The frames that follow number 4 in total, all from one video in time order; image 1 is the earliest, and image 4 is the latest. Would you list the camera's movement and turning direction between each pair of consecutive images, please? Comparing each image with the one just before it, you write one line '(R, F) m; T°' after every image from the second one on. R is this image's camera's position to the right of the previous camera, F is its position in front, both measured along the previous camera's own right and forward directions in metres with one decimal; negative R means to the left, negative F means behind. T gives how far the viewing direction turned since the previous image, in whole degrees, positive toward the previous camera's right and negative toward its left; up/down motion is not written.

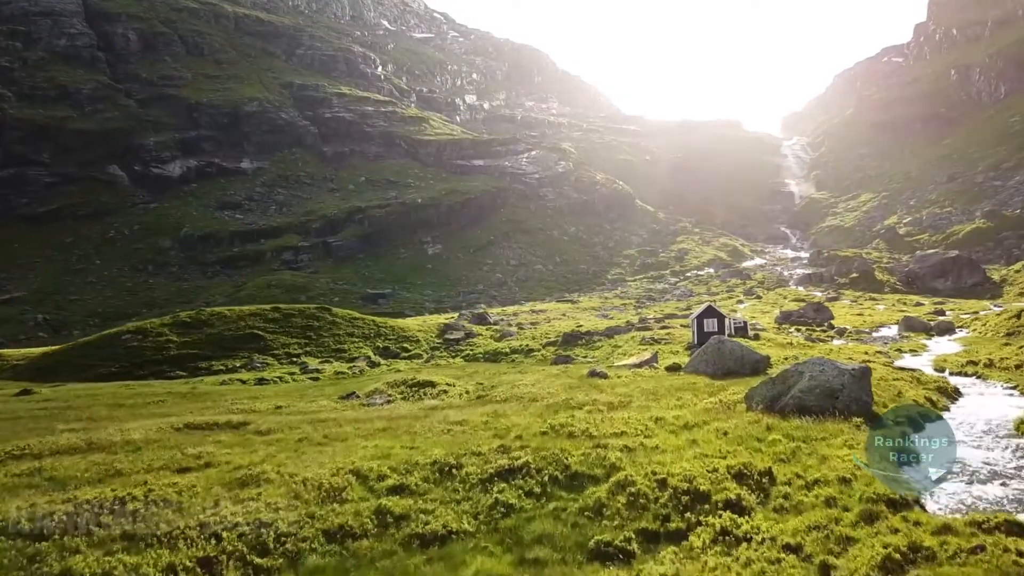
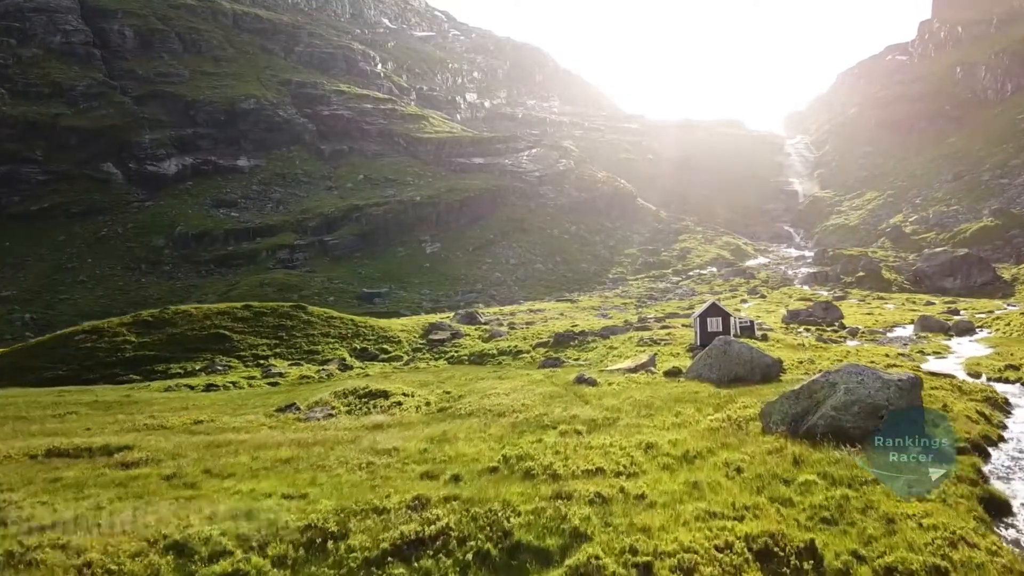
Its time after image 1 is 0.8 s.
(+1.0, +4.2) m; 0°
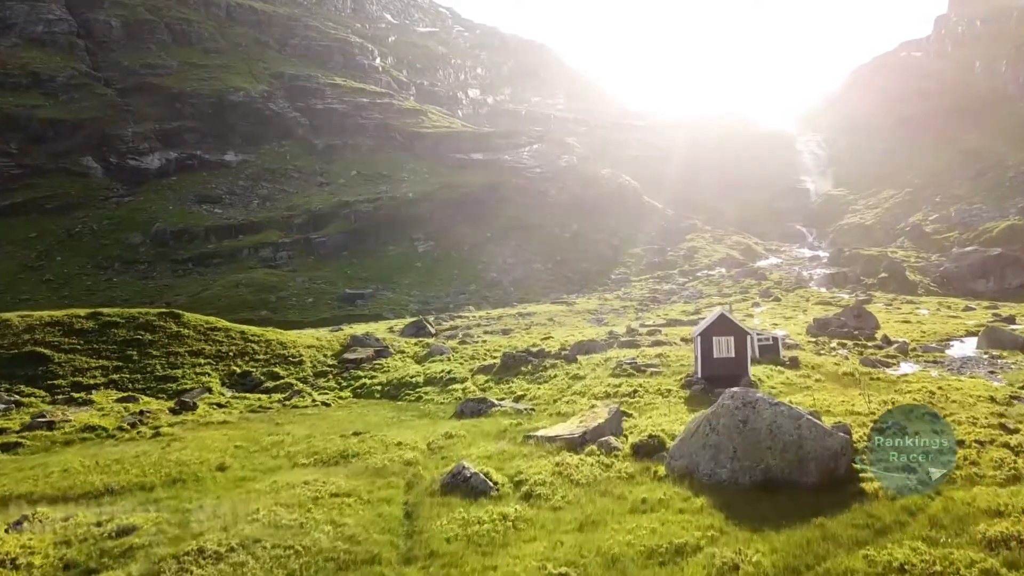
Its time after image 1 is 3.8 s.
(+3.8, +14.3) m; -1°
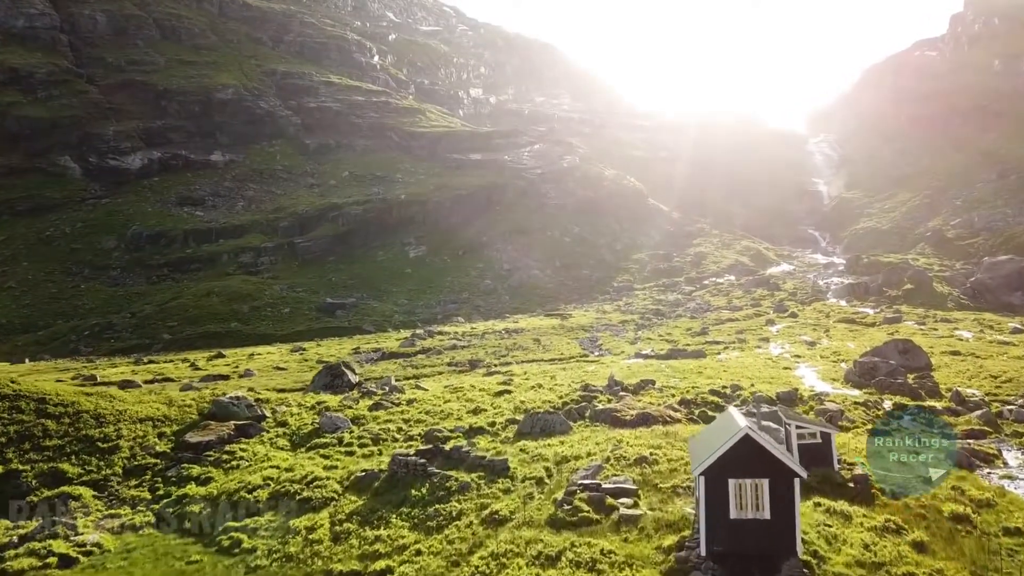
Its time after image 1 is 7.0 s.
(+3.5, +13.8) m; -1°
